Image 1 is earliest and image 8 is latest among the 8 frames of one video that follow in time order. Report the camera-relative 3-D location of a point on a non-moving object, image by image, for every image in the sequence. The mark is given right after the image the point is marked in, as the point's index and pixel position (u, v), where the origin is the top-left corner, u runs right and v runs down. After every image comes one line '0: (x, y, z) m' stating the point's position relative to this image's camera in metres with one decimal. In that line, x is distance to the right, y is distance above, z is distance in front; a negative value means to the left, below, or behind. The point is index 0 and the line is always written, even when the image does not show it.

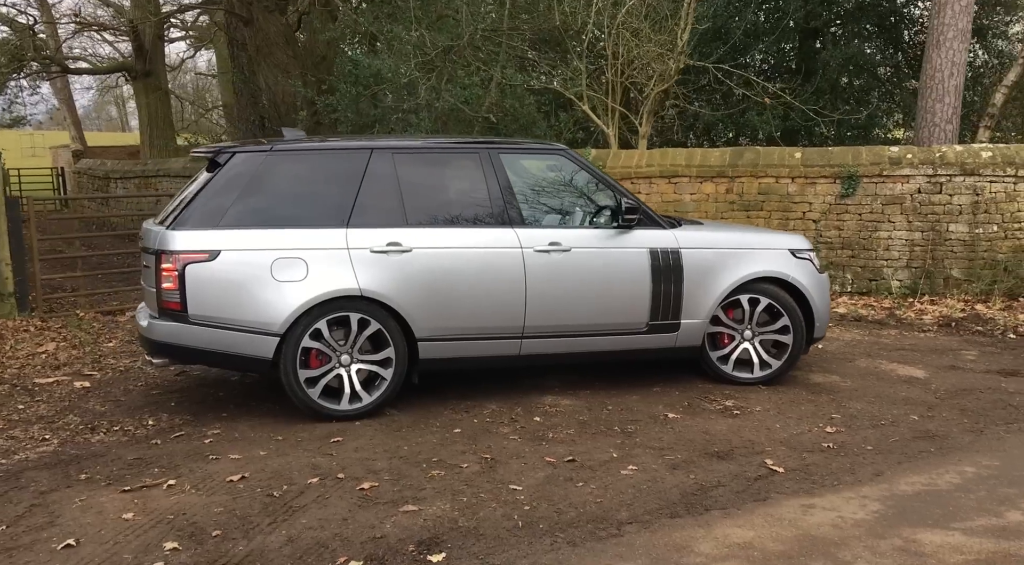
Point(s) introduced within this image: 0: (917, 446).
0: (+2.3, -0.9, +5.2) m
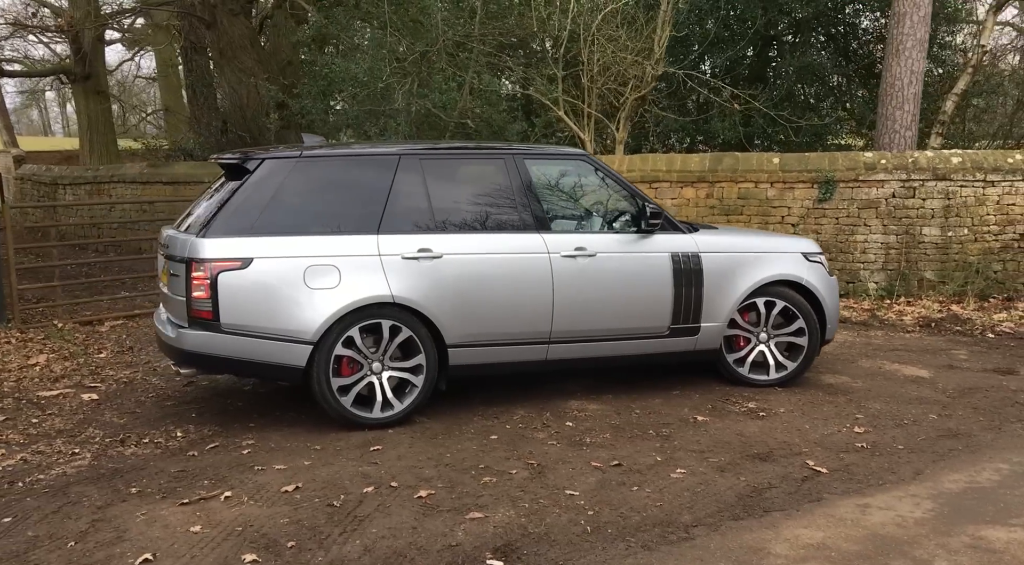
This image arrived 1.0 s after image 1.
0: (+2.5, -0.9, +5.3) m
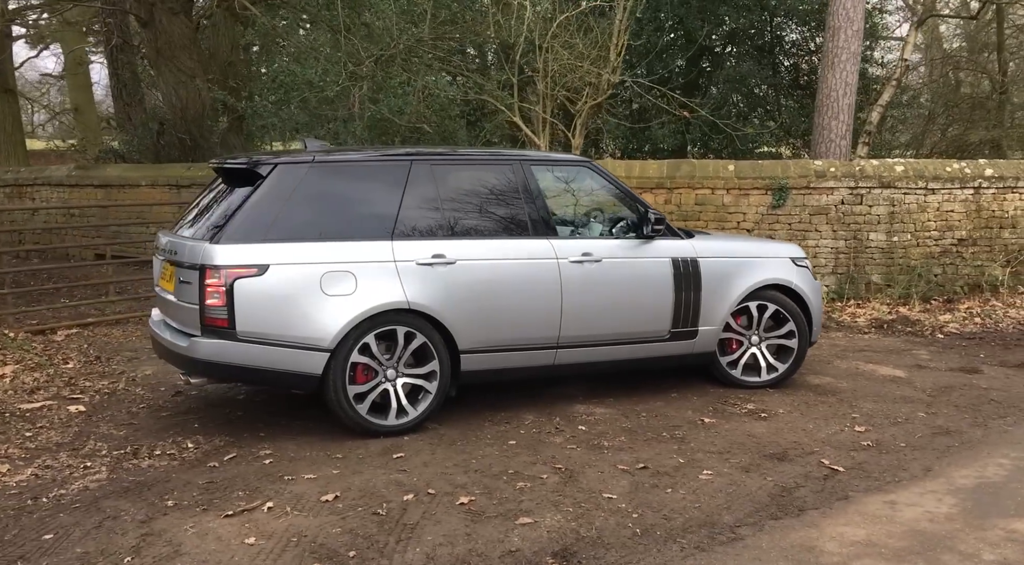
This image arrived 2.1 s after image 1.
0: (+2.6, -1.0, +5.5) m
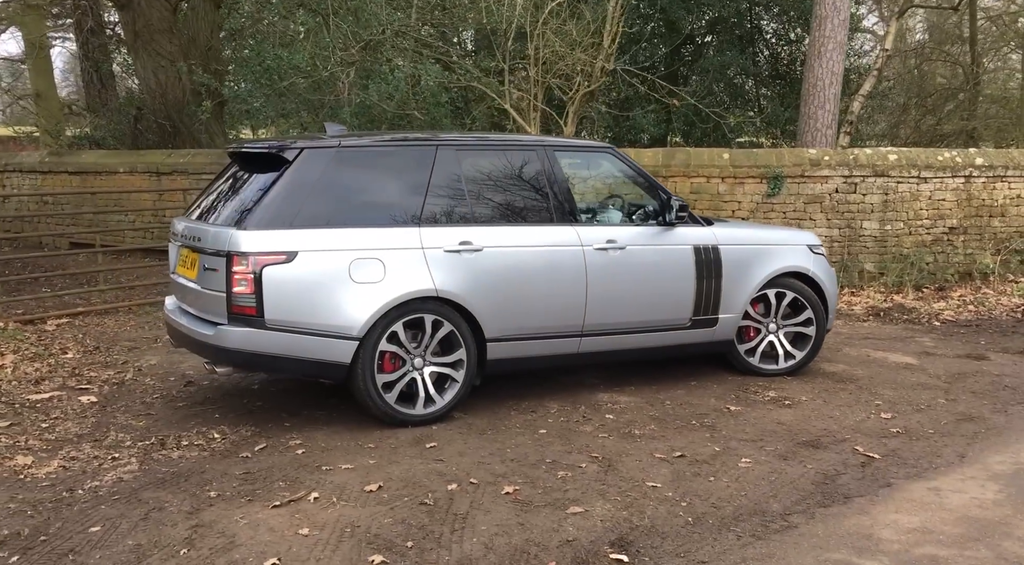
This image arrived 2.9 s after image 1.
0: (+2.8, -0.9, +5.5) m
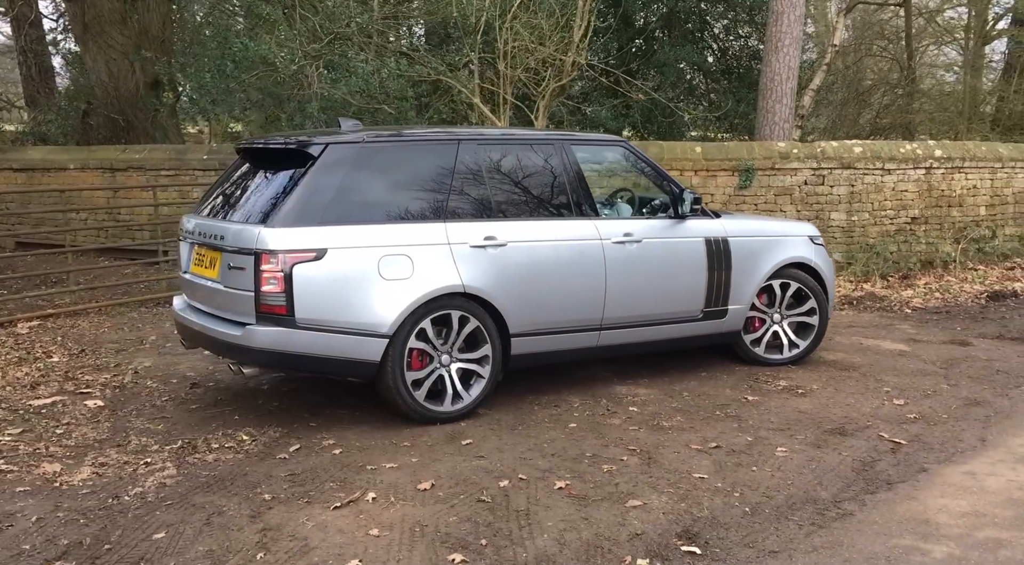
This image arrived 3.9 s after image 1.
0: (+2.9, -0.8, +5.7) m
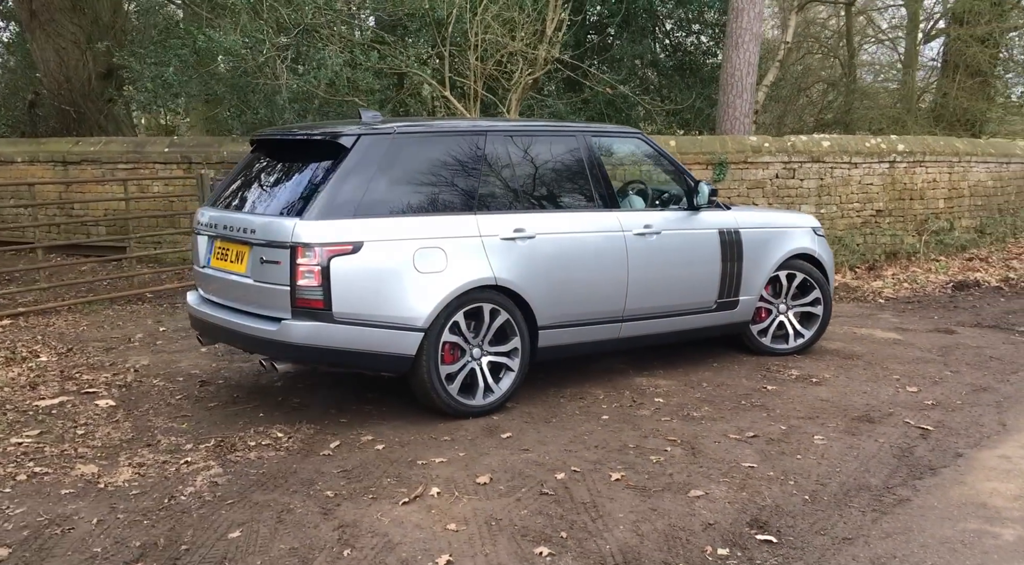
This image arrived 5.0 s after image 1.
0: (+3.1, -0.7, +5.8) m
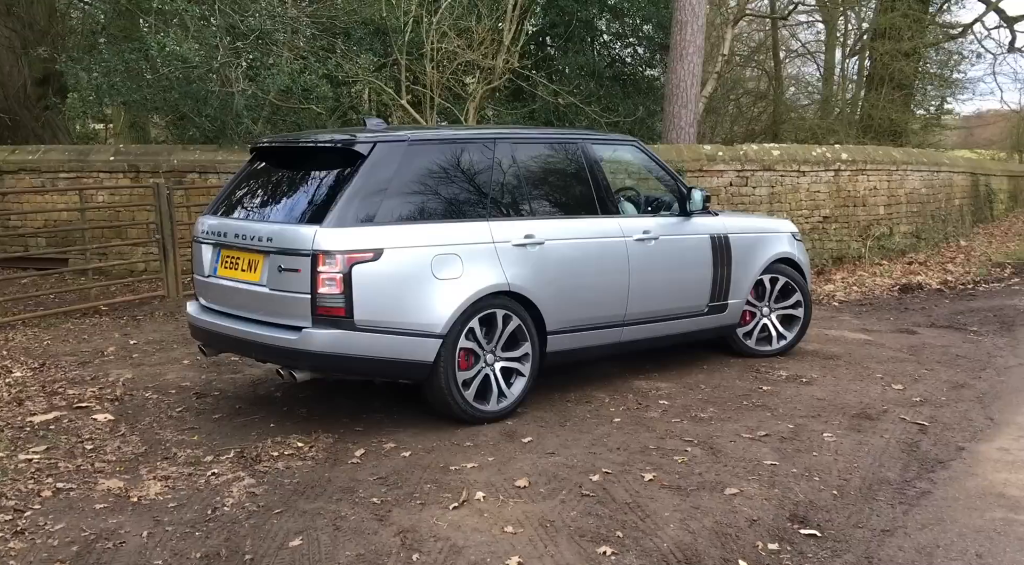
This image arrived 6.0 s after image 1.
0: (+3.1, -0.8, +6.1) m
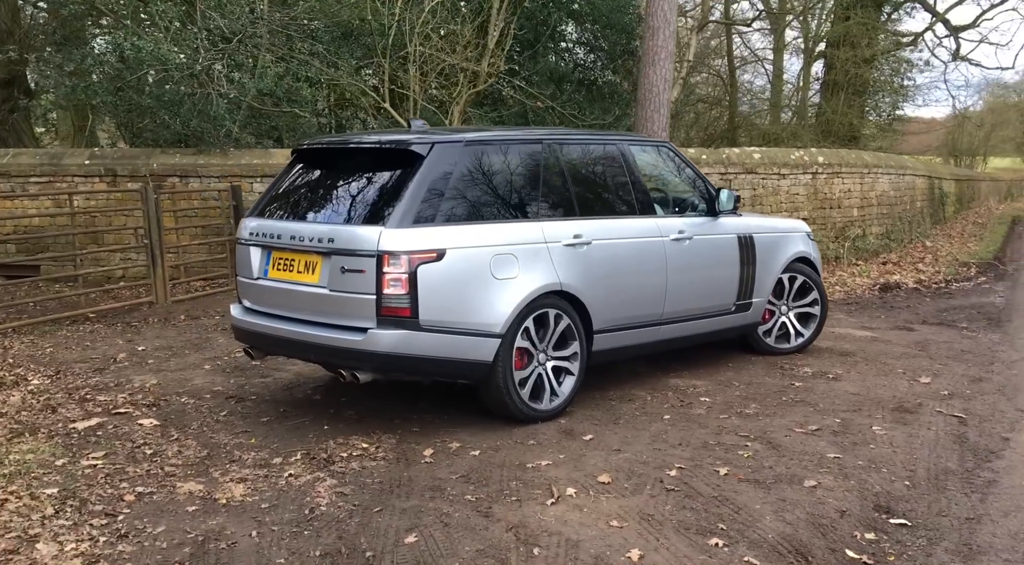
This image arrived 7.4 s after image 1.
0: (+3.3, -0.7, +6.3) m
